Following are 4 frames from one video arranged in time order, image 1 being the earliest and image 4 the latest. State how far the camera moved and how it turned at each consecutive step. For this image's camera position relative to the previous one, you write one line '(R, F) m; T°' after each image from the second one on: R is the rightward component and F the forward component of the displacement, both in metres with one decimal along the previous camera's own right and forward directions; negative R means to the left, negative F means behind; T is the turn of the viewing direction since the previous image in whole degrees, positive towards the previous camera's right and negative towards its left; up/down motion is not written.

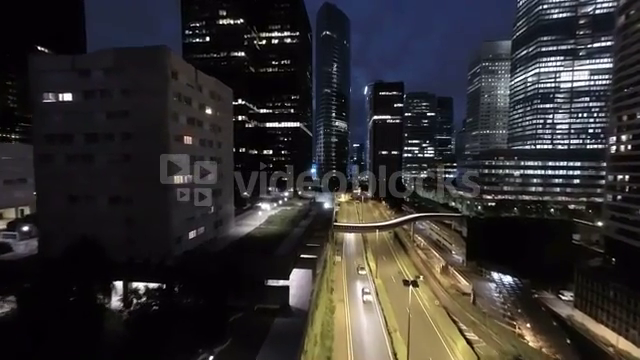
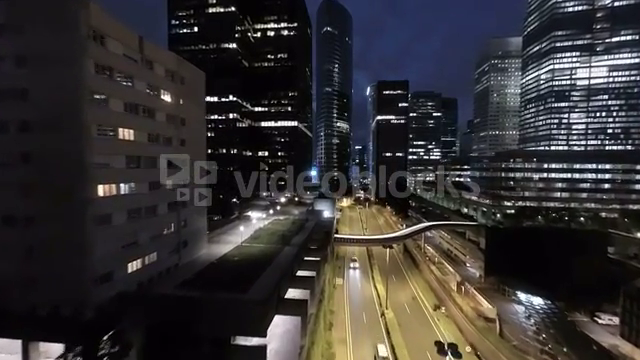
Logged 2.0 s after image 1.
(+0.5, +5.5) m; 0°
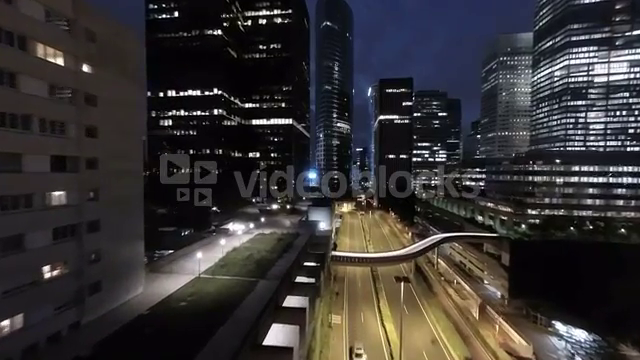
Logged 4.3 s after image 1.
(+0.8, +6.2) m; 0°
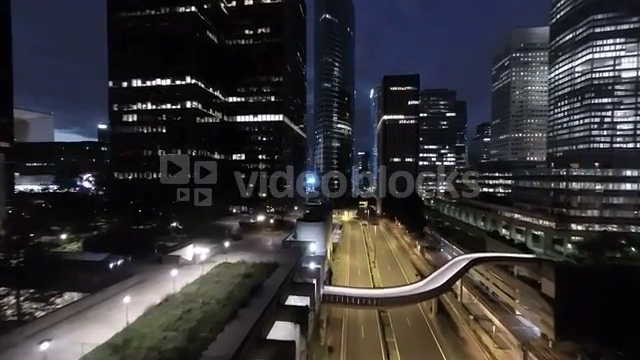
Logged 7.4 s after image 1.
(+1.2, +7.9) m; 0°
